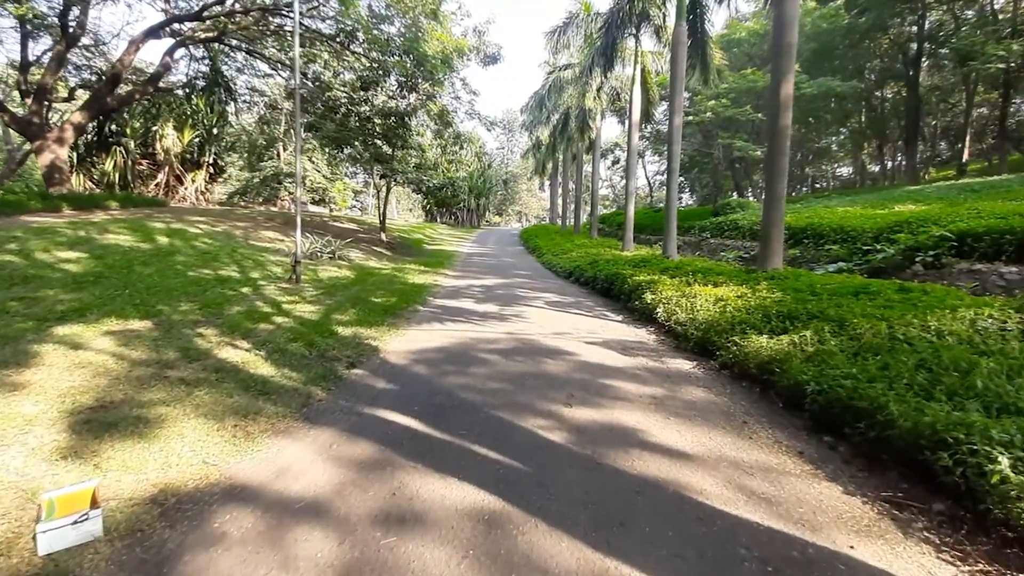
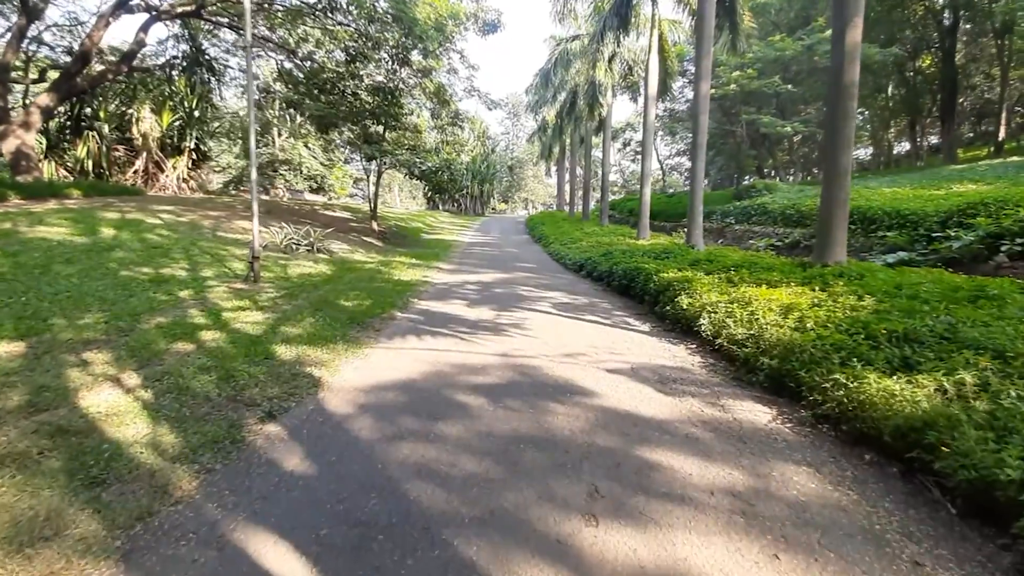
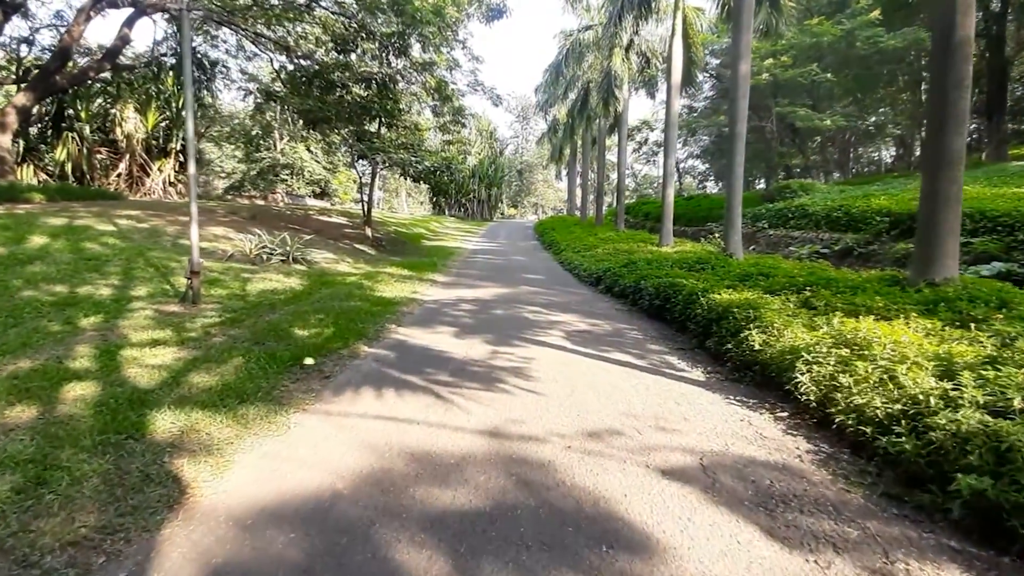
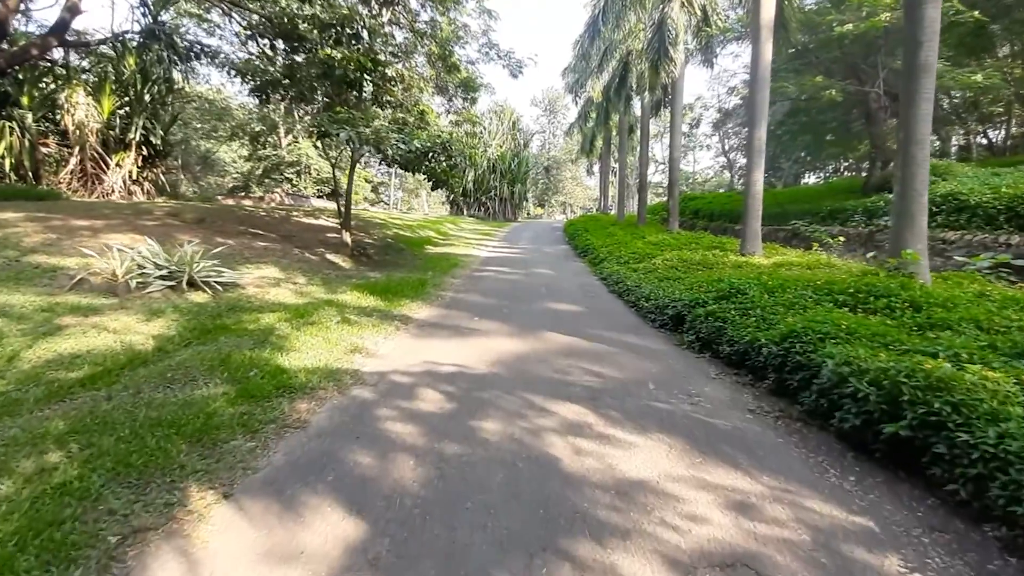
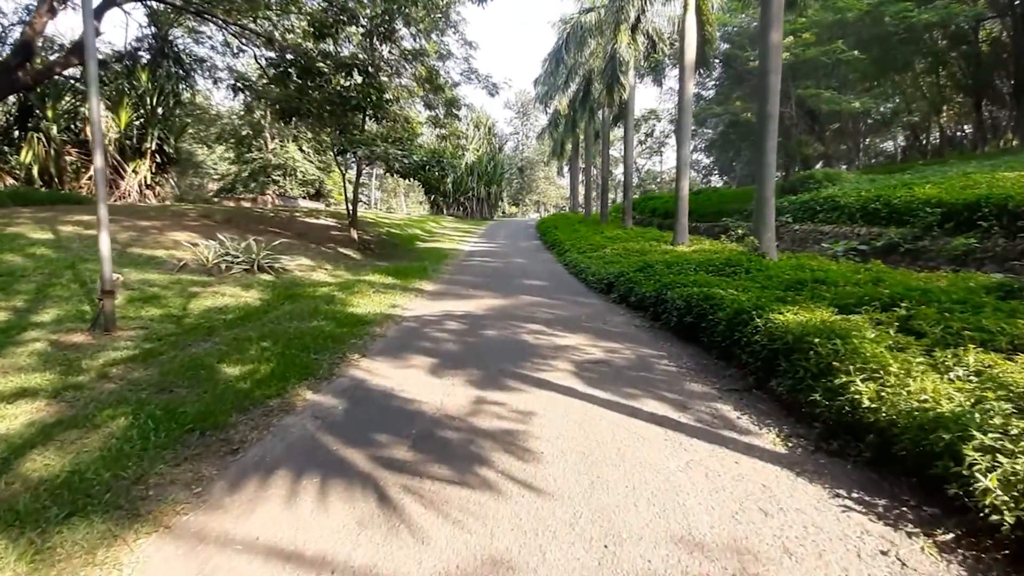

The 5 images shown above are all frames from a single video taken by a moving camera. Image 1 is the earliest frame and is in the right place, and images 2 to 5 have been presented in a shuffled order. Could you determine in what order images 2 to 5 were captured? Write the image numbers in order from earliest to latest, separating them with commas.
2, 3, 5, 4
